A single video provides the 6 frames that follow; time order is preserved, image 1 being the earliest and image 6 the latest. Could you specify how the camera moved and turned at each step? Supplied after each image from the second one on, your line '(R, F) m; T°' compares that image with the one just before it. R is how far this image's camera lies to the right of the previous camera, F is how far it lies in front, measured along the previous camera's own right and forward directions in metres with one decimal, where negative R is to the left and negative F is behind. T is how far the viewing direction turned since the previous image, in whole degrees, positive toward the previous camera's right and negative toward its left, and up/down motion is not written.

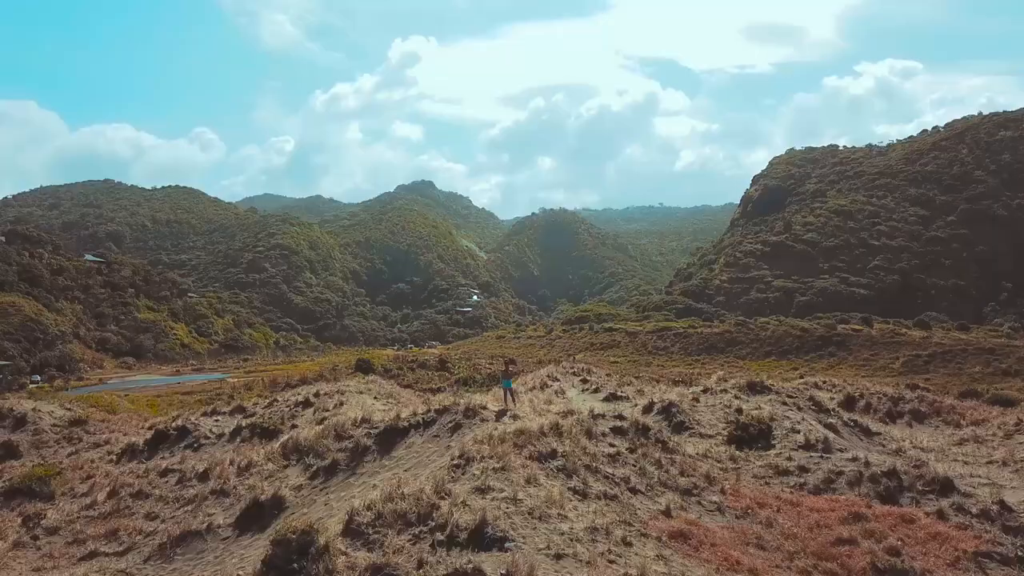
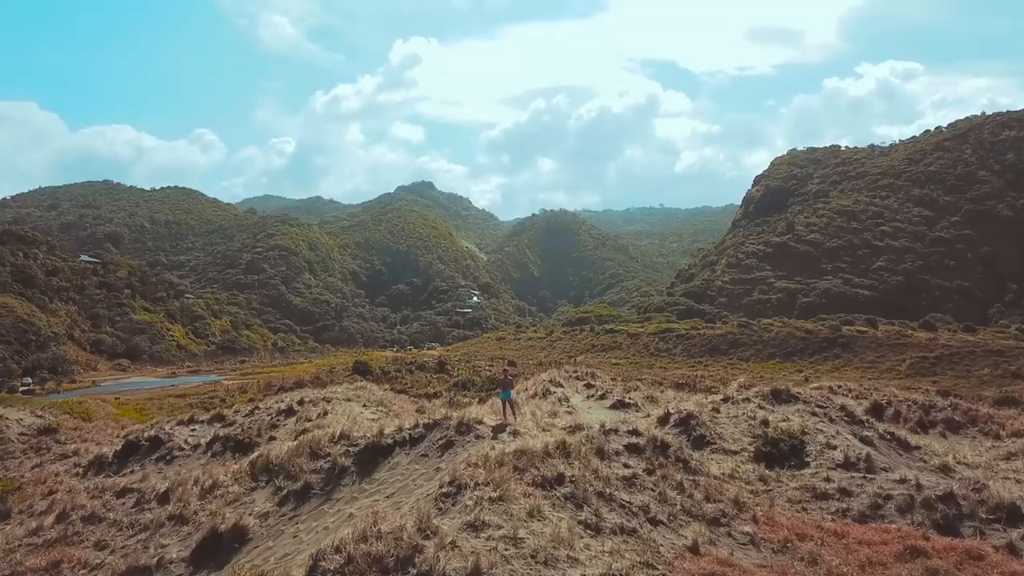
(0.0, +0.8) m; 0°
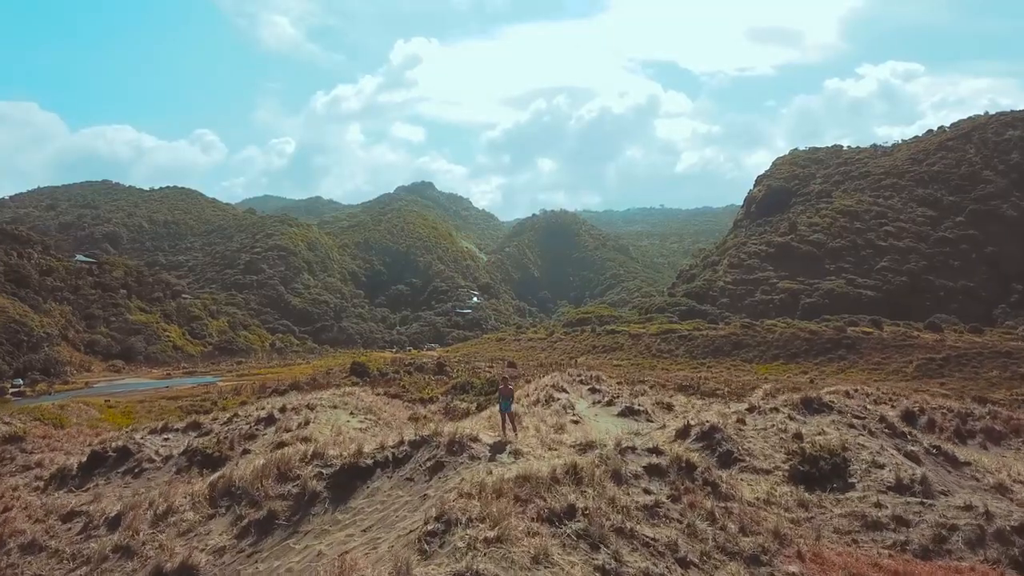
(0.0, +0.8) m; 0°
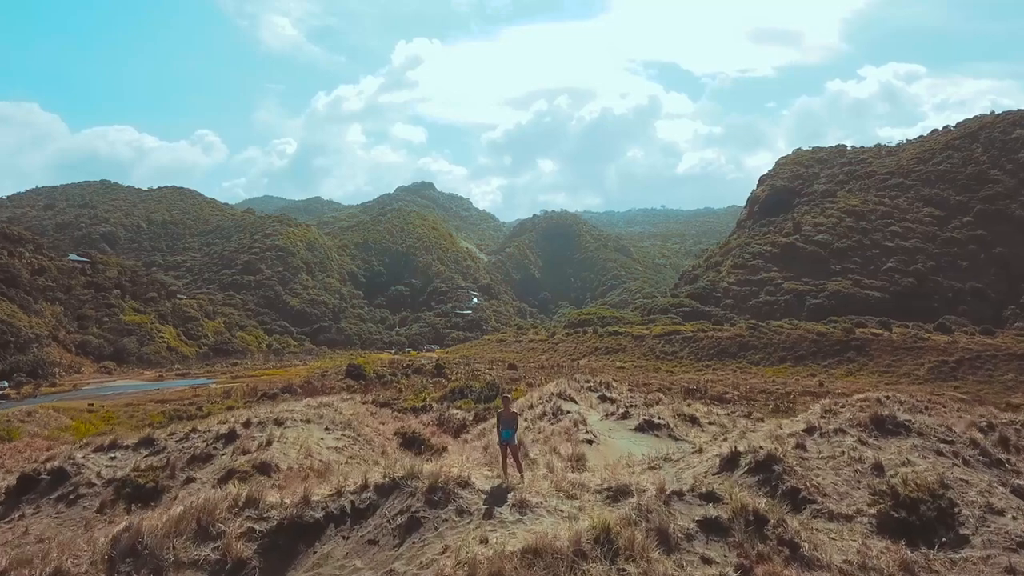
(0.0, +1.4) m; 0°
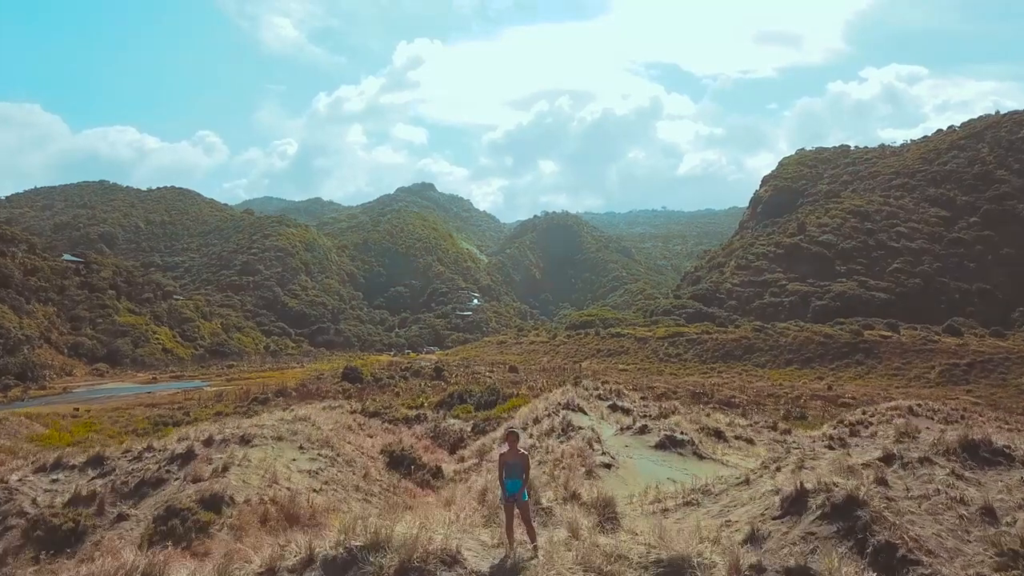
(0.0, +1.1) m; 0°
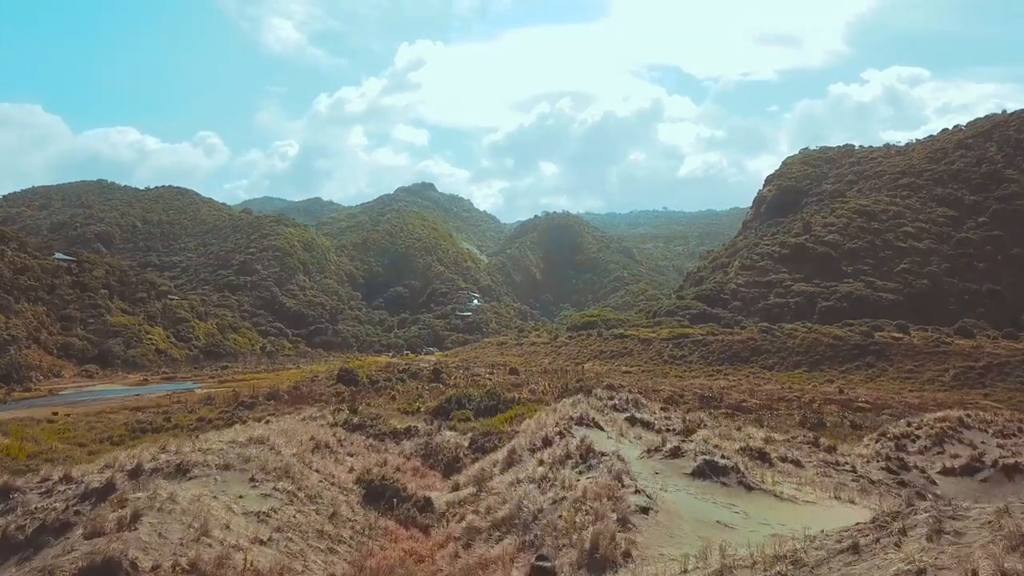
(-0.1, +1.5) m; 0°
